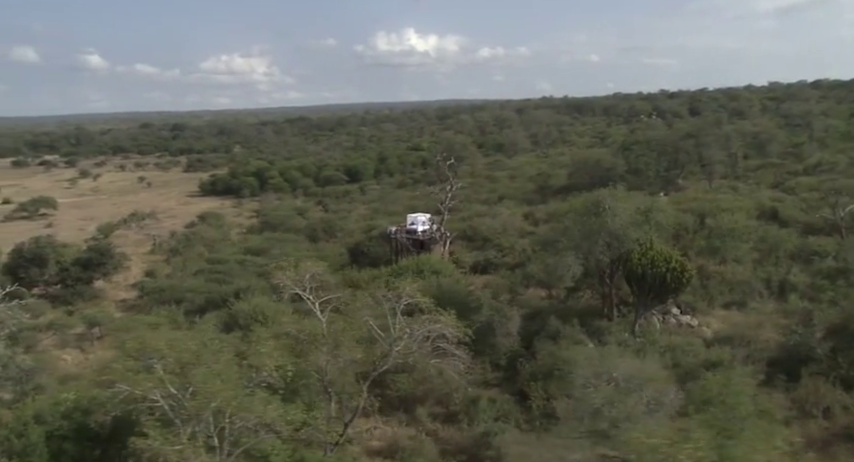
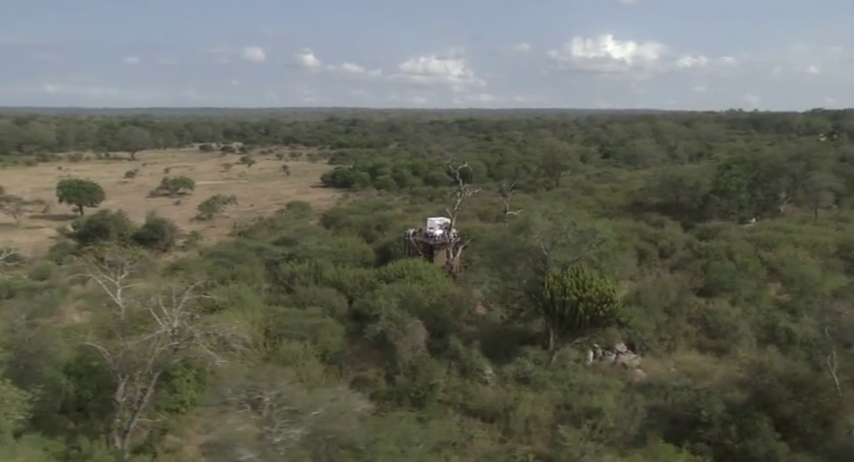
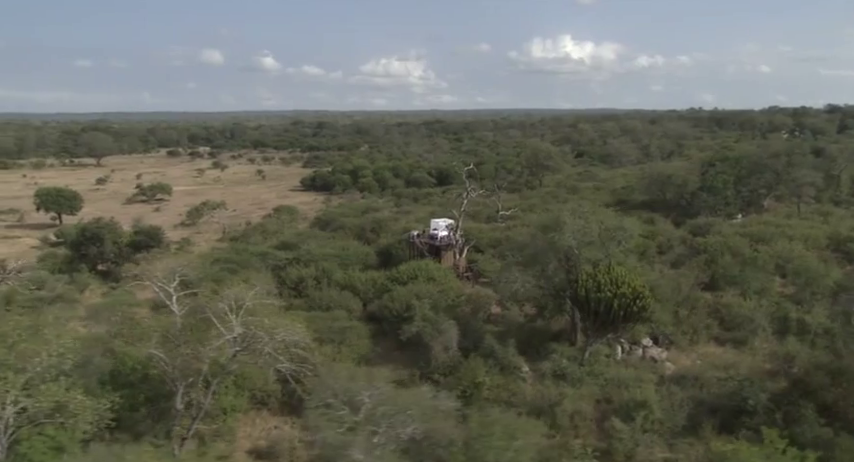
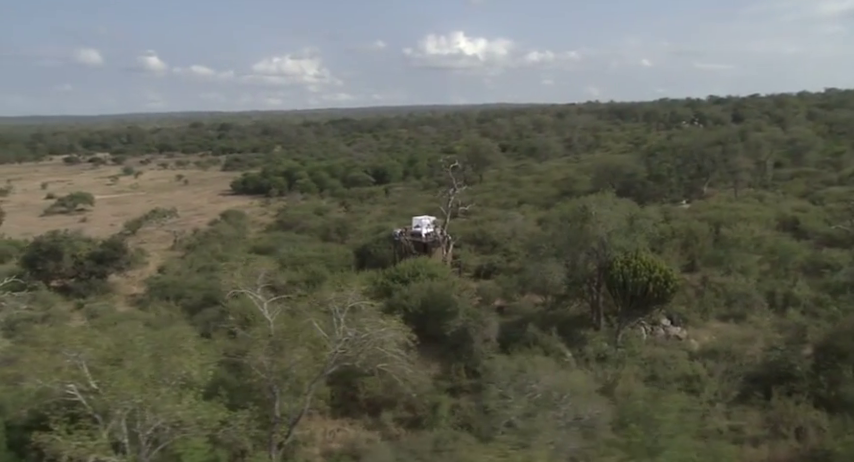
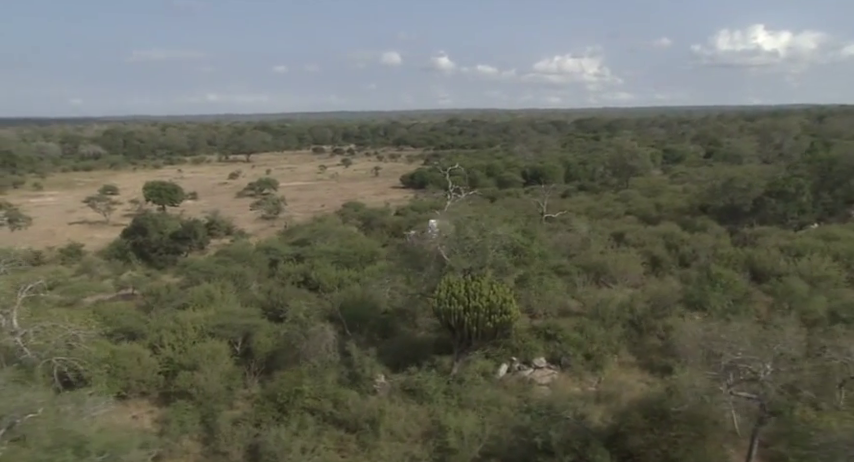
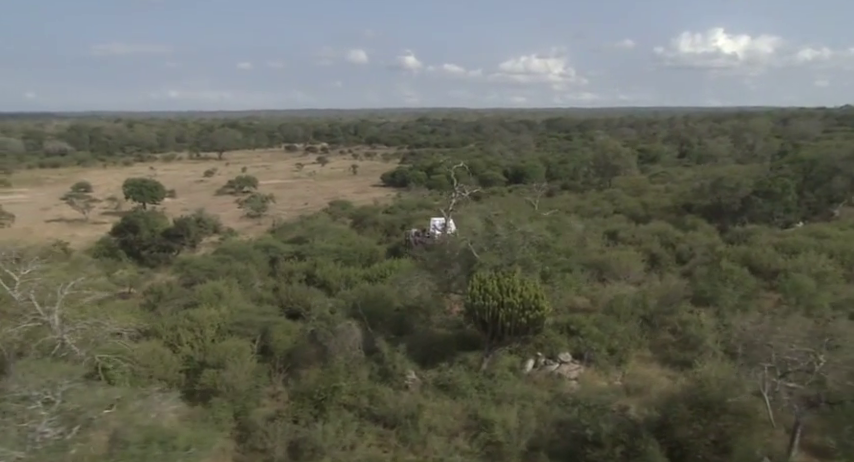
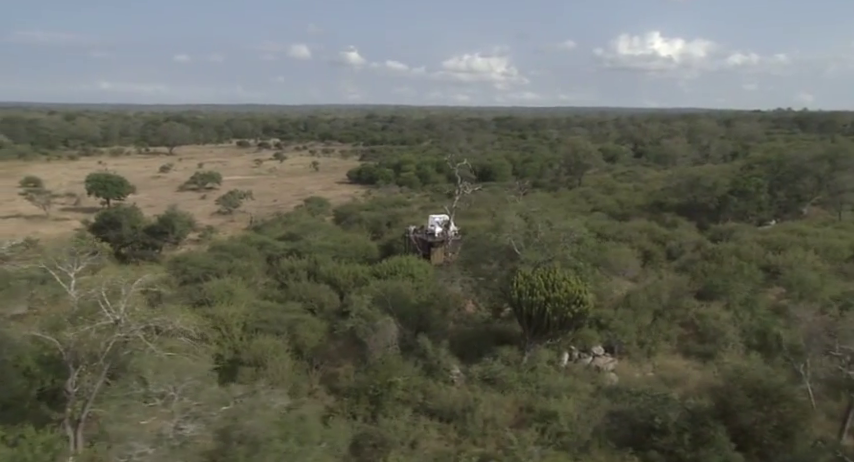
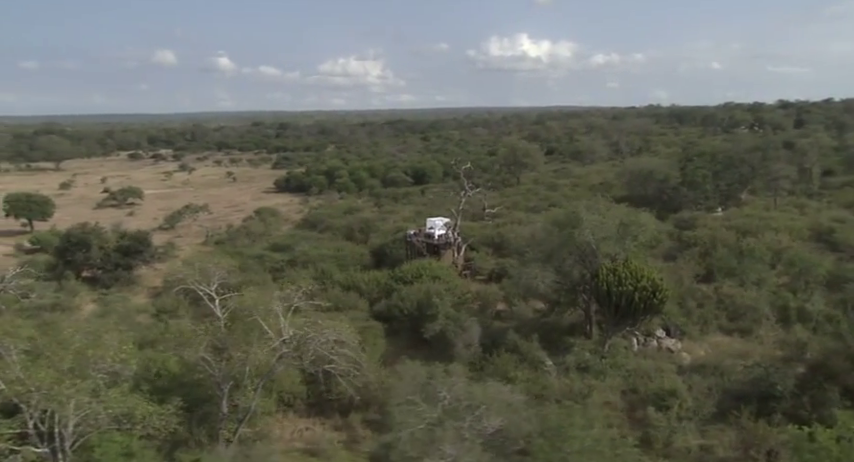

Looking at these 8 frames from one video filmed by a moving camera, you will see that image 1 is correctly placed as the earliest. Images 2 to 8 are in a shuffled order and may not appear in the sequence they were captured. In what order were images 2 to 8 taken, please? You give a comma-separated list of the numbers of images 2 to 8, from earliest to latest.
4, 8, 3, 2, 7, 6, 5
